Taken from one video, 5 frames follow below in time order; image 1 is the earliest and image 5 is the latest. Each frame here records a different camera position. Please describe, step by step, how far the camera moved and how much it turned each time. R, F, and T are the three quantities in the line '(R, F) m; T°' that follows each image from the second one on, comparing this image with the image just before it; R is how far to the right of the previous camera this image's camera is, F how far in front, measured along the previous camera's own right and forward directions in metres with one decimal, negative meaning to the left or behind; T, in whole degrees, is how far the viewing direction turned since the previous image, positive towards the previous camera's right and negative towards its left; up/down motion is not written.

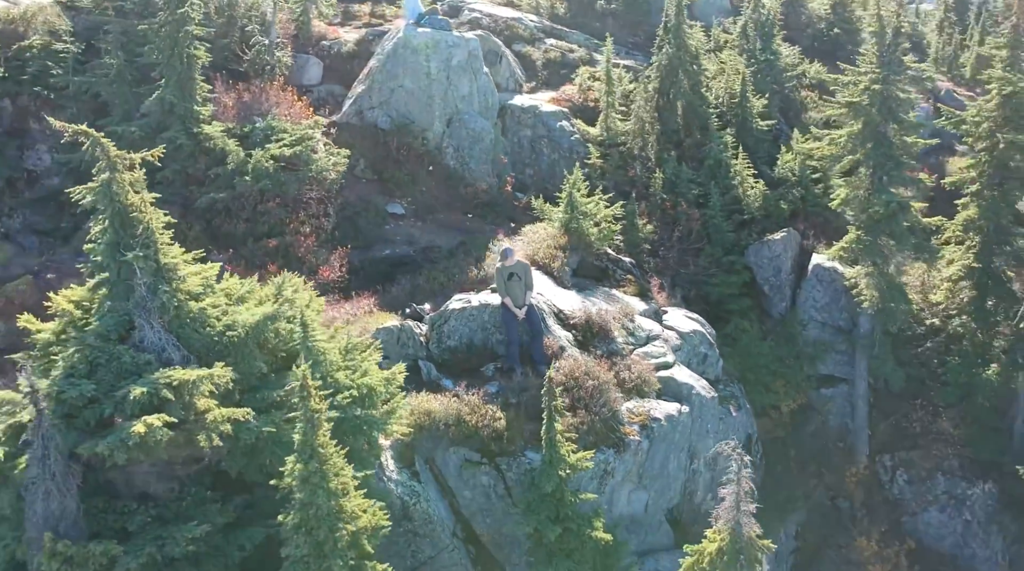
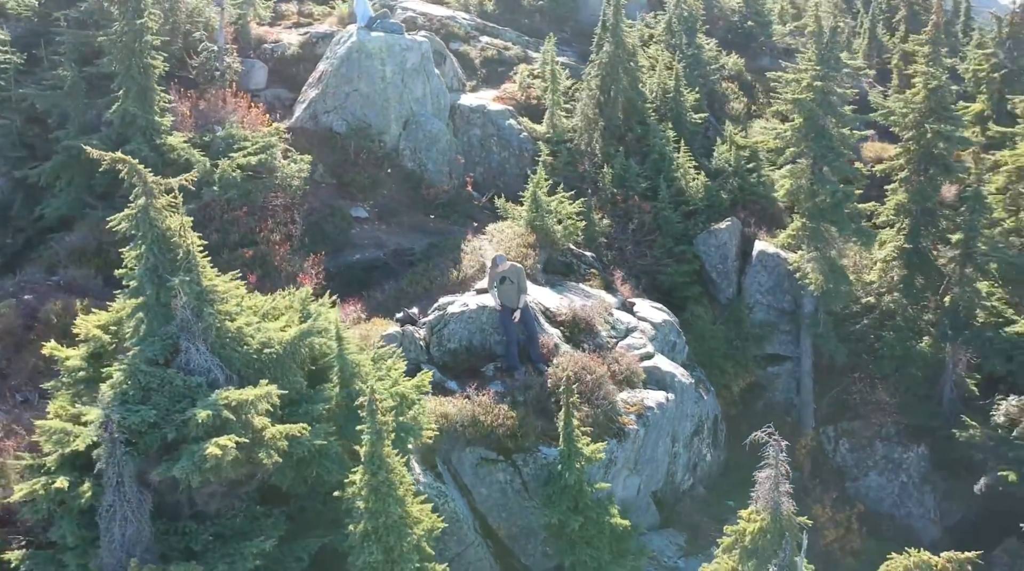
(-1.6, -0.5) m; +6°
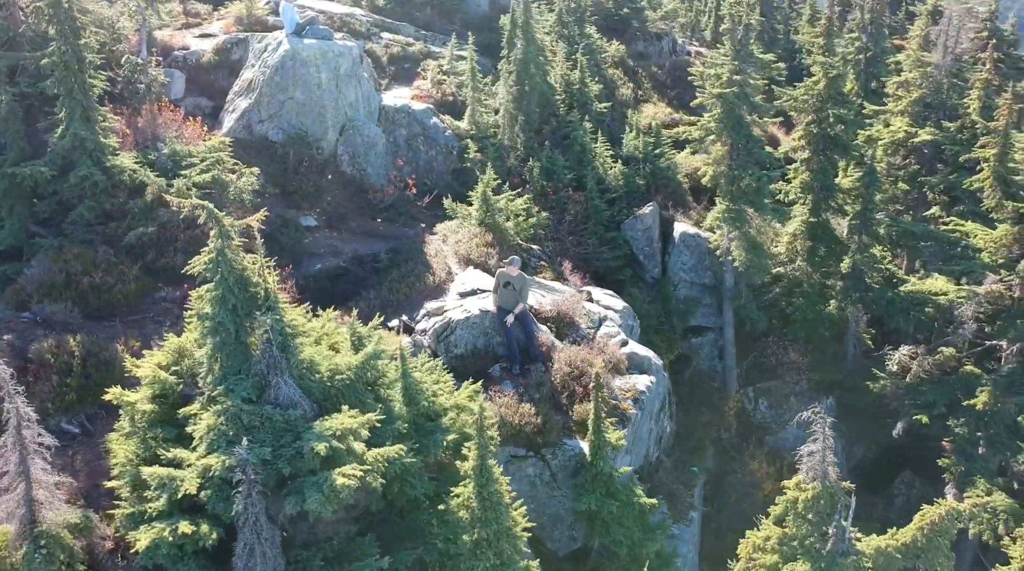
(-2.7, -0.6) m; +10°
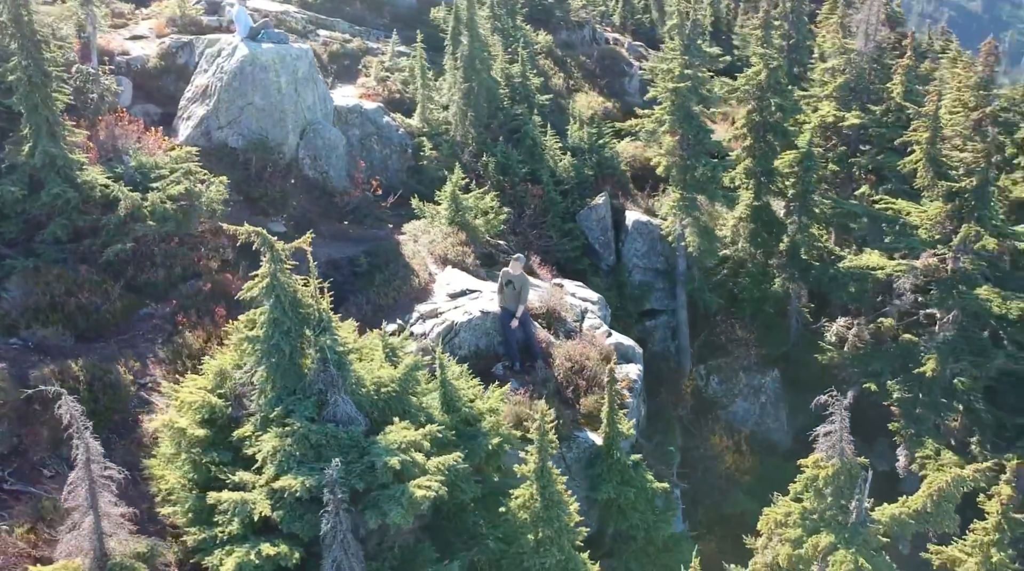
(-1.8, -0.4) m; +6°
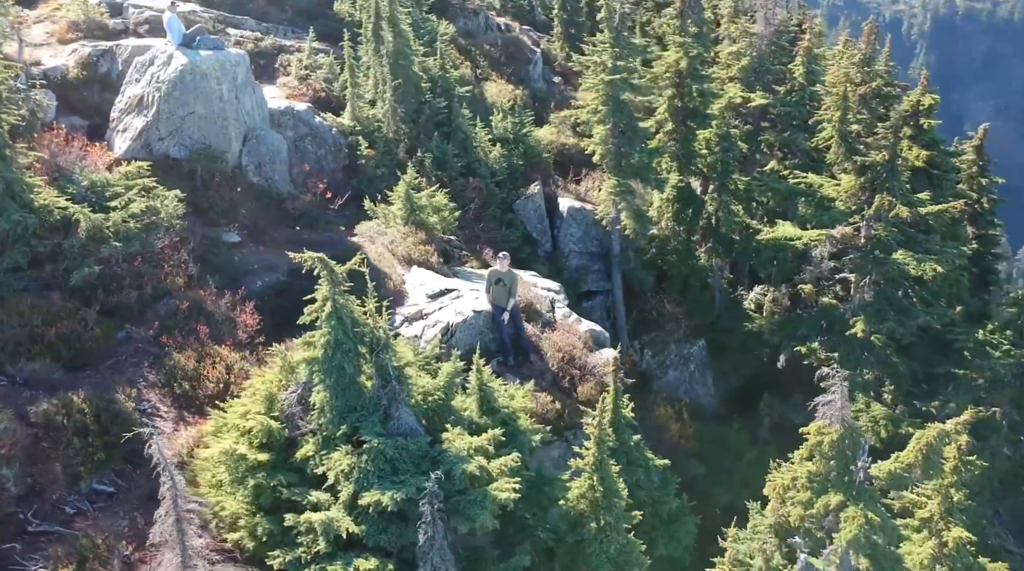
(-2.2, -0.4) m; +8°
